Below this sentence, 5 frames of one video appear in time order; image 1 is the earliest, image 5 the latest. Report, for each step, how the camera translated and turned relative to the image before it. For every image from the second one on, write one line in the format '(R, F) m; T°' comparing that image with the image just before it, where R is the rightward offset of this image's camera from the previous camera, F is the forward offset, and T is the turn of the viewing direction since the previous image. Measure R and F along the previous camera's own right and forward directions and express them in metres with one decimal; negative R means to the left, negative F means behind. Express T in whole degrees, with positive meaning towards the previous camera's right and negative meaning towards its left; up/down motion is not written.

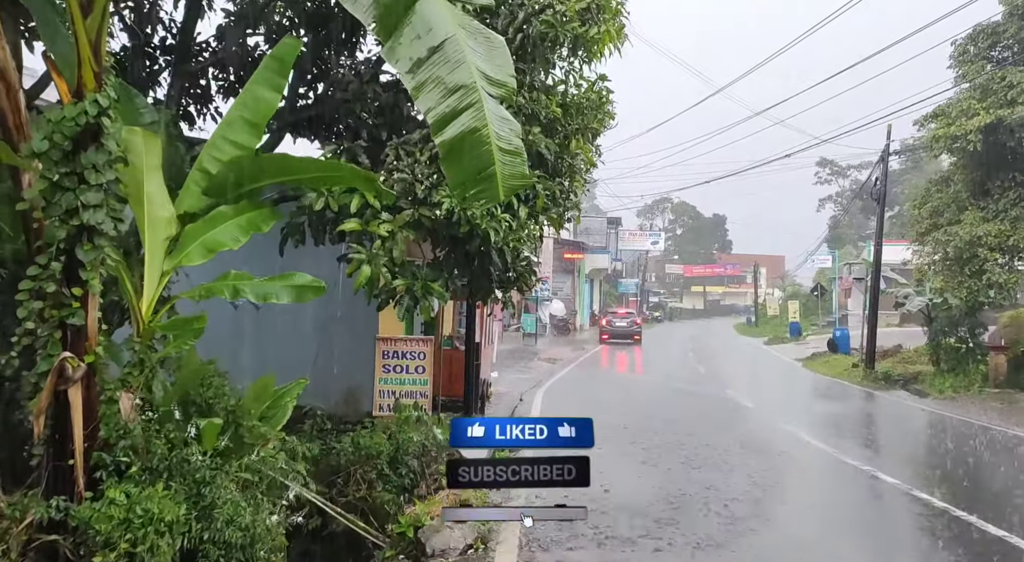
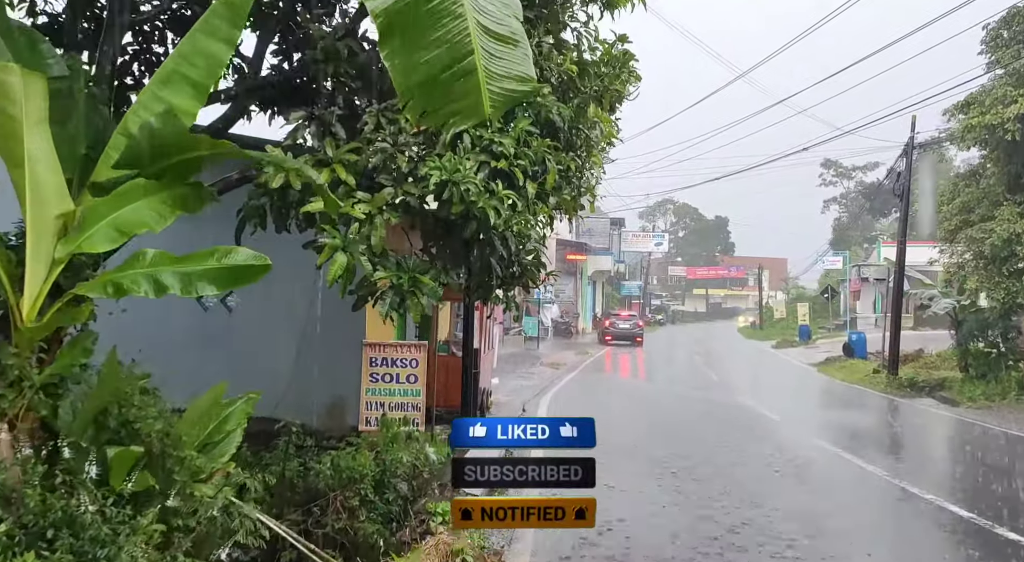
(0.0, +1.0) m; 0°
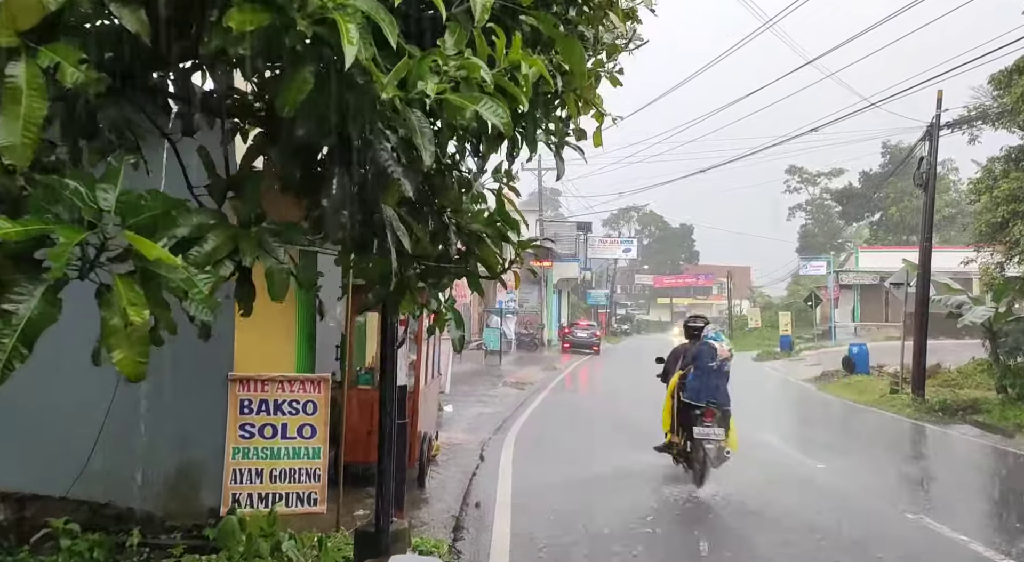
(+0.1, +2.7) m; +3°
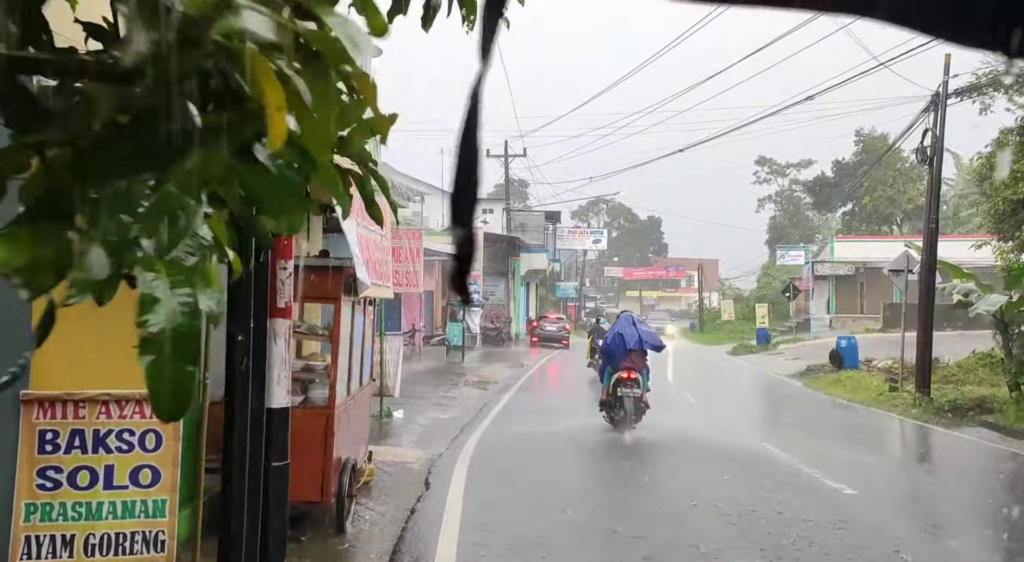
(+0.1, +1.6) m; +2°
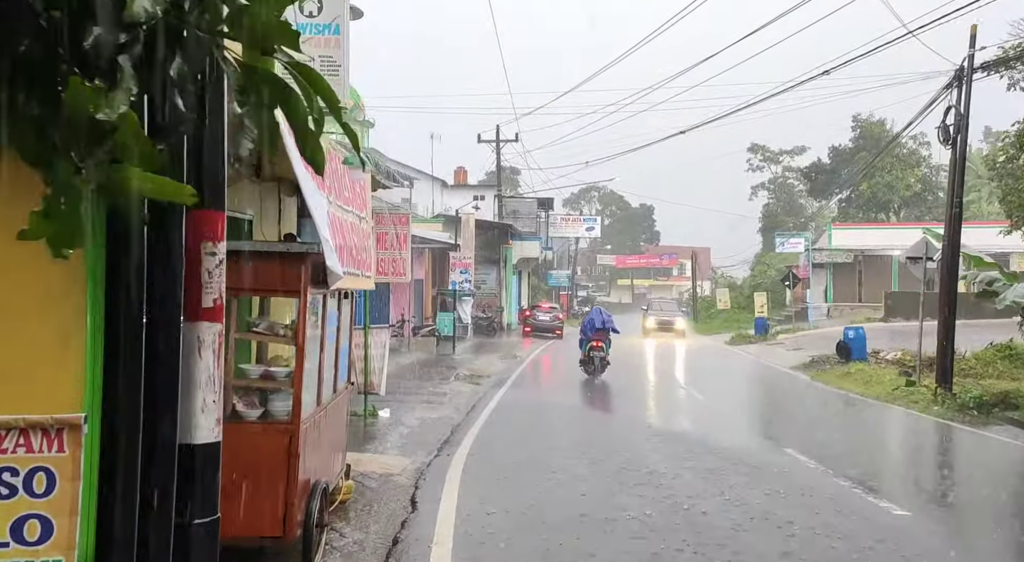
(-0.1, +0.9) m; +1°
